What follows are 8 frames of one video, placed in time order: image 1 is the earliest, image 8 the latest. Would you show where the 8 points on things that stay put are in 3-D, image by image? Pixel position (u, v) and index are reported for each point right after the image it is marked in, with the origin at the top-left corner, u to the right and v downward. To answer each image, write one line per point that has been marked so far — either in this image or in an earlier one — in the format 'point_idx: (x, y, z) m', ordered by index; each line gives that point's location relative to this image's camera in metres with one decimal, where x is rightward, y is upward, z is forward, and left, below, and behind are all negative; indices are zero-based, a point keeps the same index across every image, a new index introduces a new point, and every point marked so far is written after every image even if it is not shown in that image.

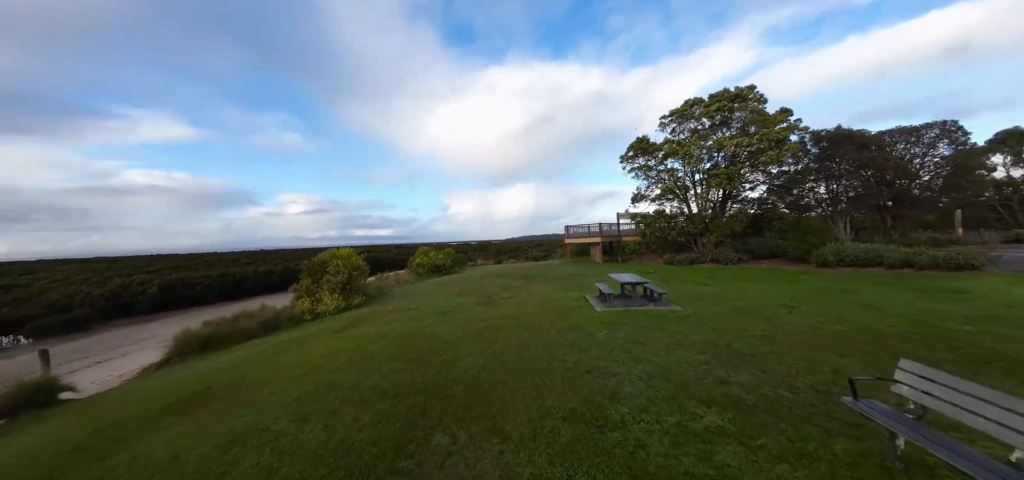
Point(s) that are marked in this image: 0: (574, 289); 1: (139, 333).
0: (+3.3, -2.7, +17.3) m
1: (-22.4, -5.5, +18.8) m
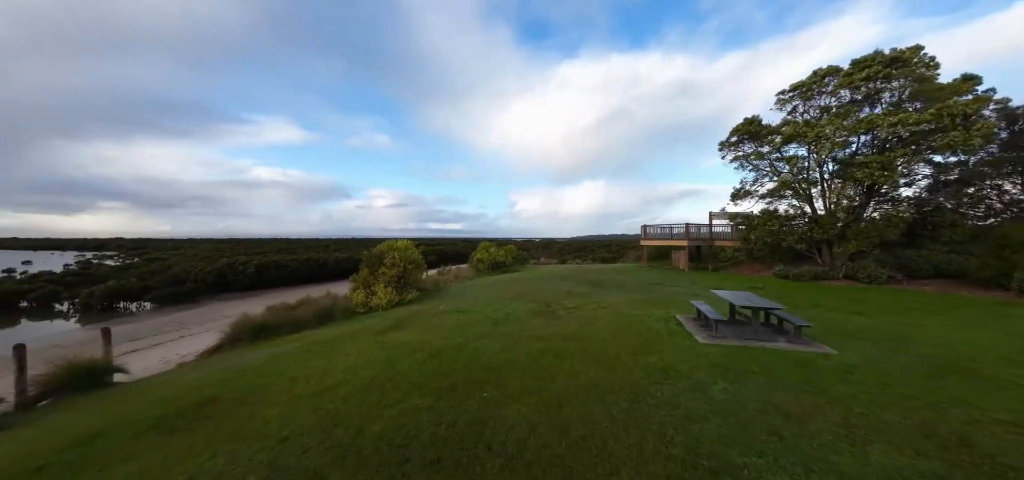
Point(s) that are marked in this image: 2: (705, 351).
0: (+6.3, -2.8, +13.7) m
1: (-18.7, -4.5, +20.5) m
2: (+5.1, -3.1, +8.5) m
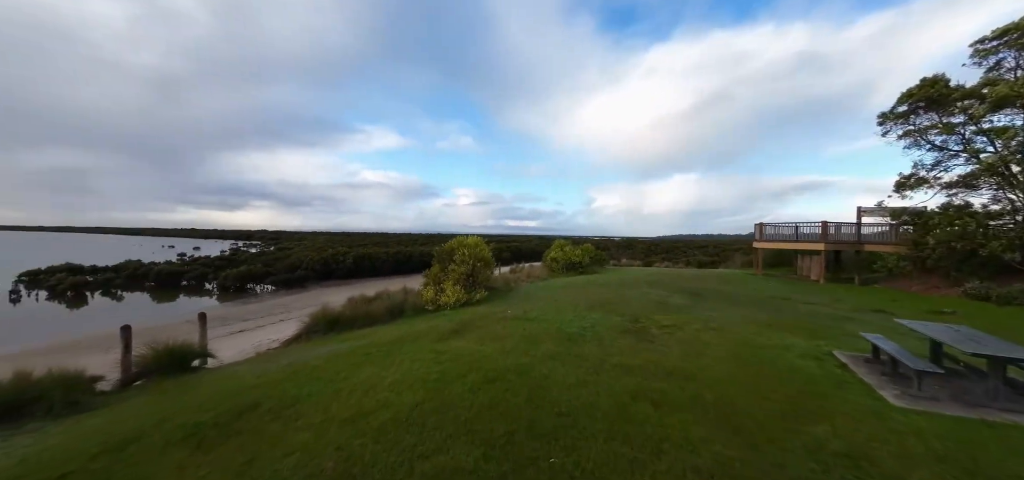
0: (+9.0, -2.9, +10.1) m
1: (-13.7, -4.0, +22.6) m
2: (+6.6, -3.1, +5.2) m
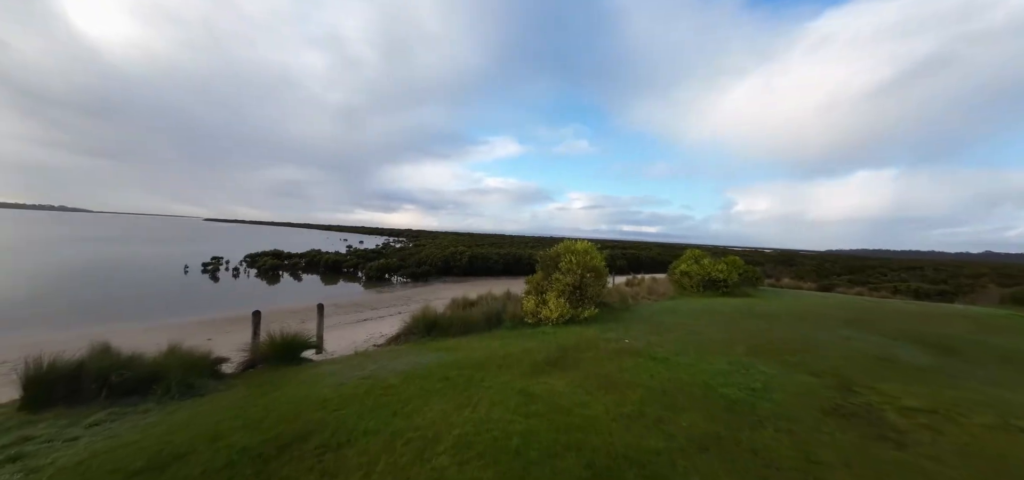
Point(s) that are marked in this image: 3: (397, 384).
0: (+11.2, -3.4, +4.2) m
1: (-5.9, -3.9, +23.8) m
2: (+7.3, -3.5, +0.5) m
3: (-2.3, -2.9, +6.1) m
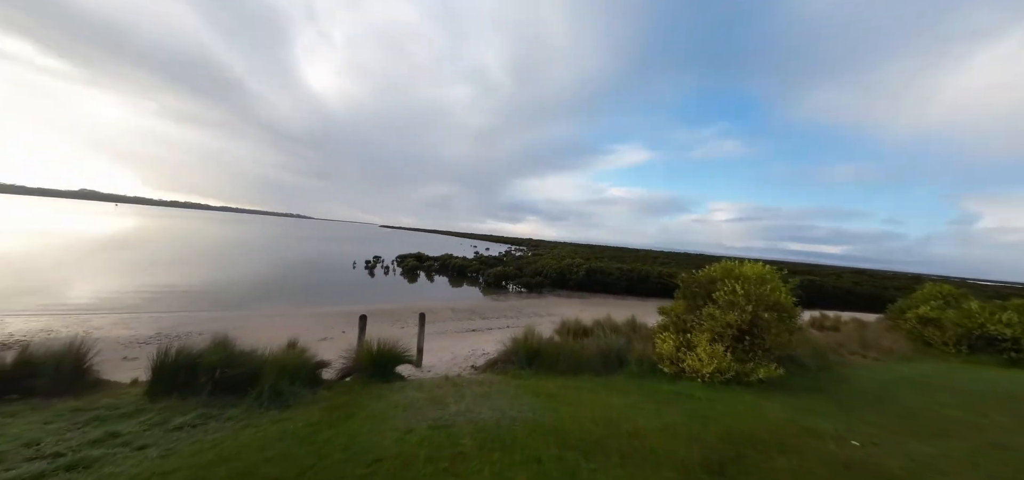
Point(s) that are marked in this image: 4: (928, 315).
0: (+11.2, -3.9, -2.3) m
1: (+2.5, -4.7, +22.1) m
2: (+6.2, -3.7, -4.3) m
3: (-0.6, -3.0, +4.4) m
4: (+18.6, -3.3, +13.9) m
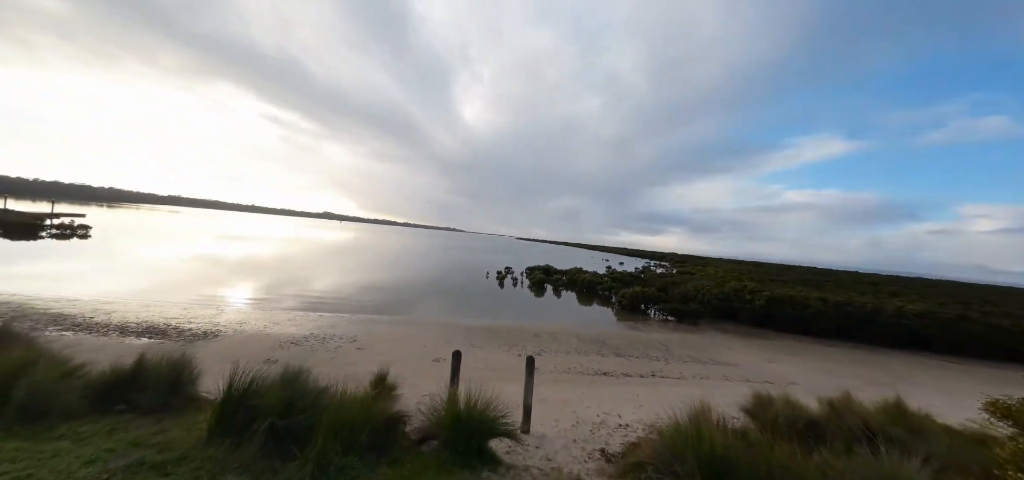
0: (+8.5, -3.8, -9.4) m
1: (+10.2, -5.5, +16.5) m
2: (+3.1, -3.5, -9.2) m
3: (+0.3, -3.2, +1.5) m
4: (+21.7, -3.9, +2.6) m
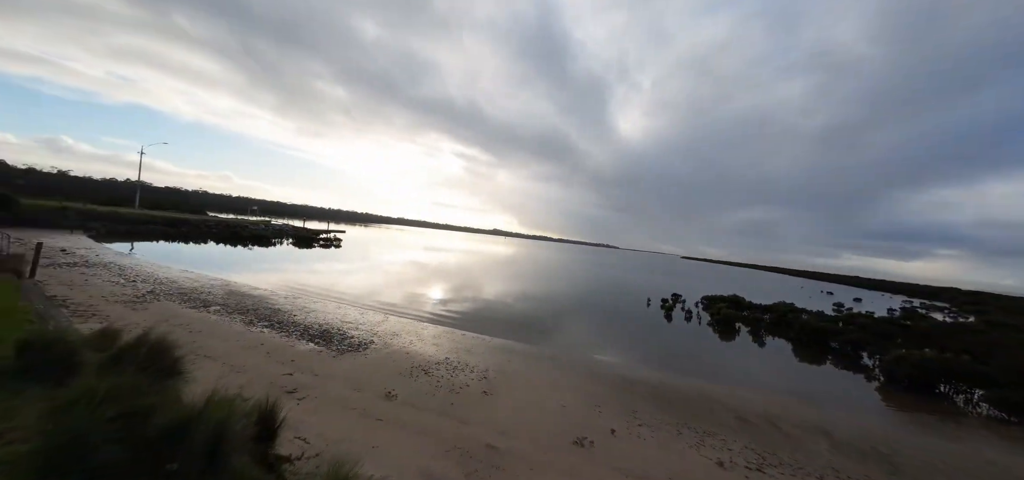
0: (+2.2, -3.4, -15.5) m
1: (+15.5, -6.5, +6.6) m
2: (-2.5, -3.1, -12.8) m
3: (0.0, -3.2, -2.1) m
4: (+19.4, -4.2, -11.0) m
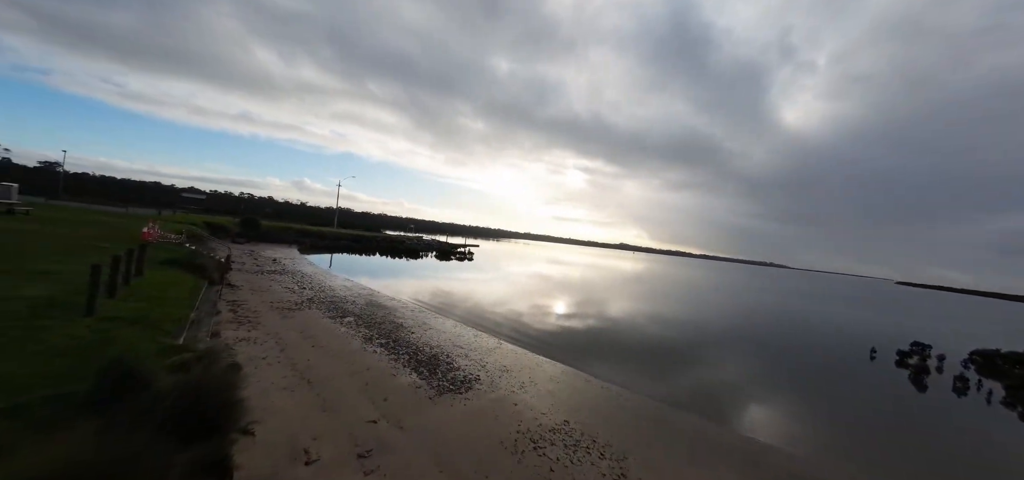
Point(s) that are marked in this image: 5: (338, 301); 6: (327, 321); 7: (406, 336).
0: (-4.4, -2.7, -17.9) m
1: (+16.2, -6.7, -2.6) m
2: (-7.7, -2.5, -13.7) m
3: (-1.4, -3.1, -4.6) m
4: (+13.3, -3.7, -20.2) m
5: (-8.2, -2.8, +14.8) m
6: (-6.7, -2.9, +11.3) m
7: (-3.8, -3.4, +11.3) m
